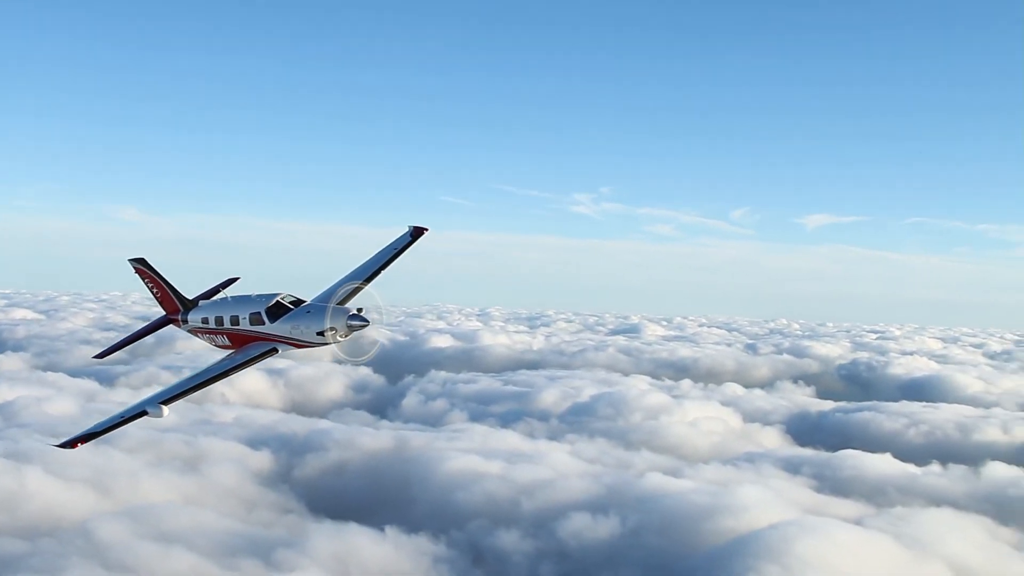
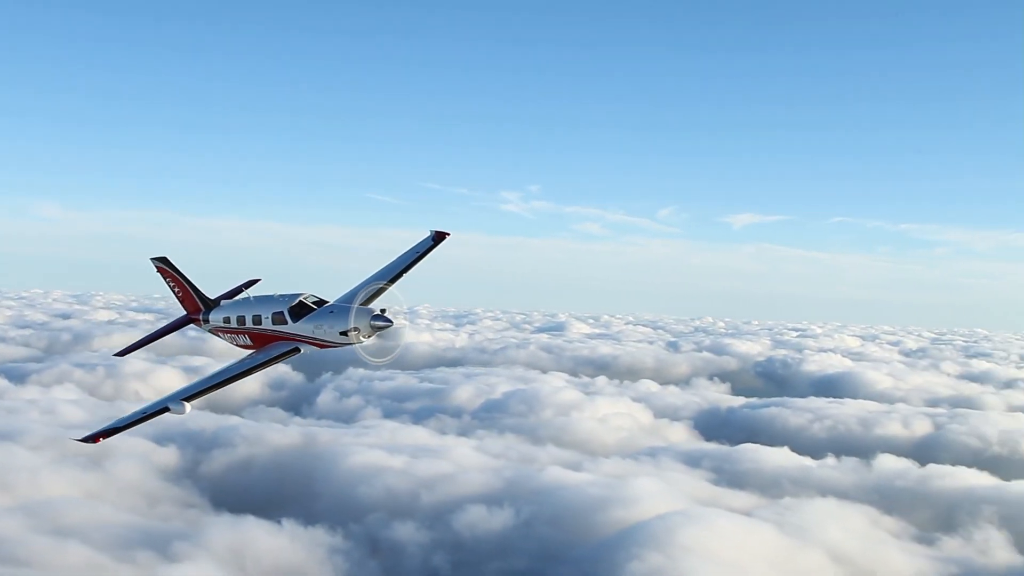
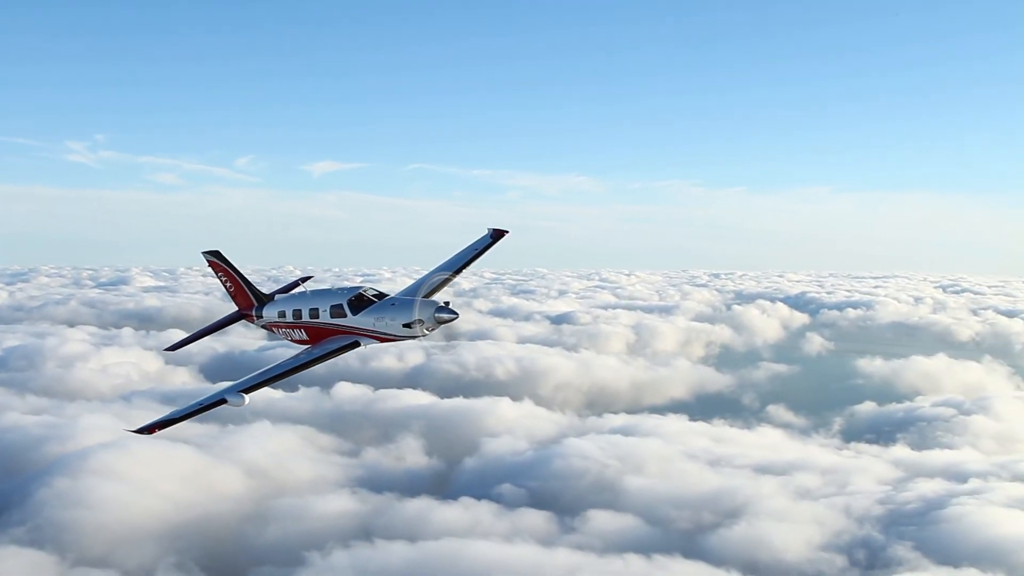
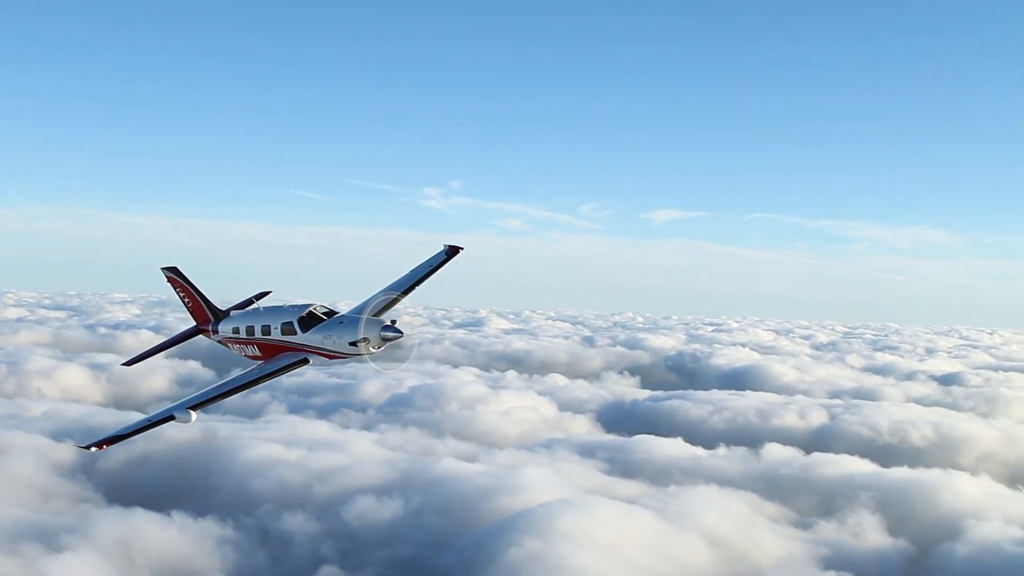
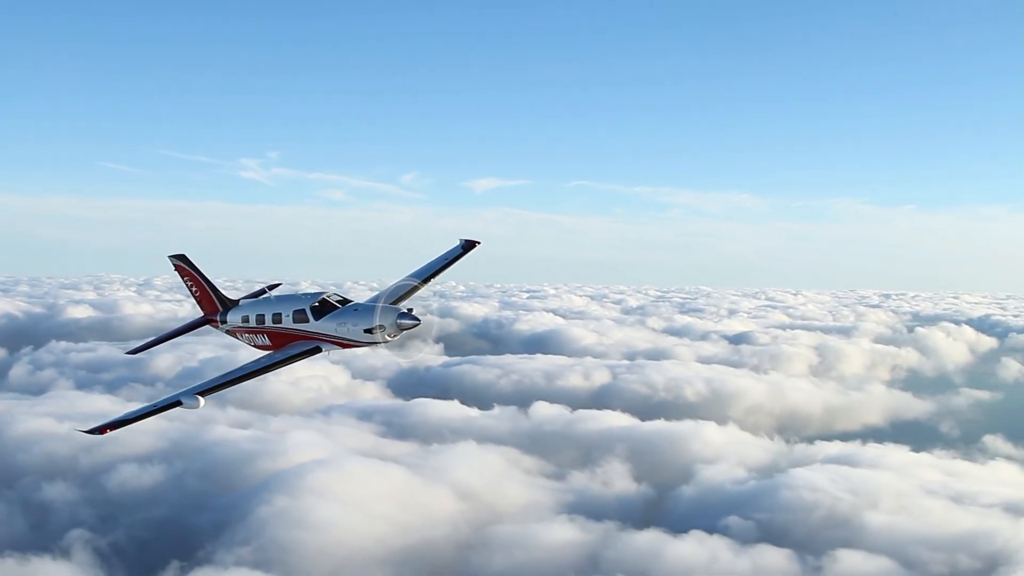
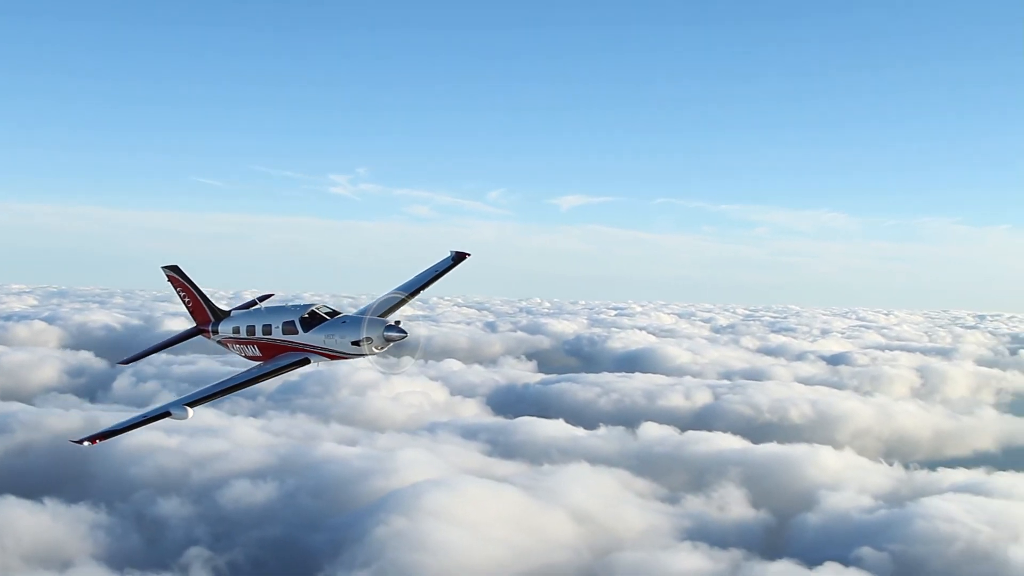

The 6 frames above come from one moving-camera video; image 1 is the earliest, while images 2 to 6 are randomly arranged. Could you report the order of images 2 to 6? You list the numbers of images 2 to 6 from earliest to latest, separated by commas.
2, 4, 6, 5, 3
